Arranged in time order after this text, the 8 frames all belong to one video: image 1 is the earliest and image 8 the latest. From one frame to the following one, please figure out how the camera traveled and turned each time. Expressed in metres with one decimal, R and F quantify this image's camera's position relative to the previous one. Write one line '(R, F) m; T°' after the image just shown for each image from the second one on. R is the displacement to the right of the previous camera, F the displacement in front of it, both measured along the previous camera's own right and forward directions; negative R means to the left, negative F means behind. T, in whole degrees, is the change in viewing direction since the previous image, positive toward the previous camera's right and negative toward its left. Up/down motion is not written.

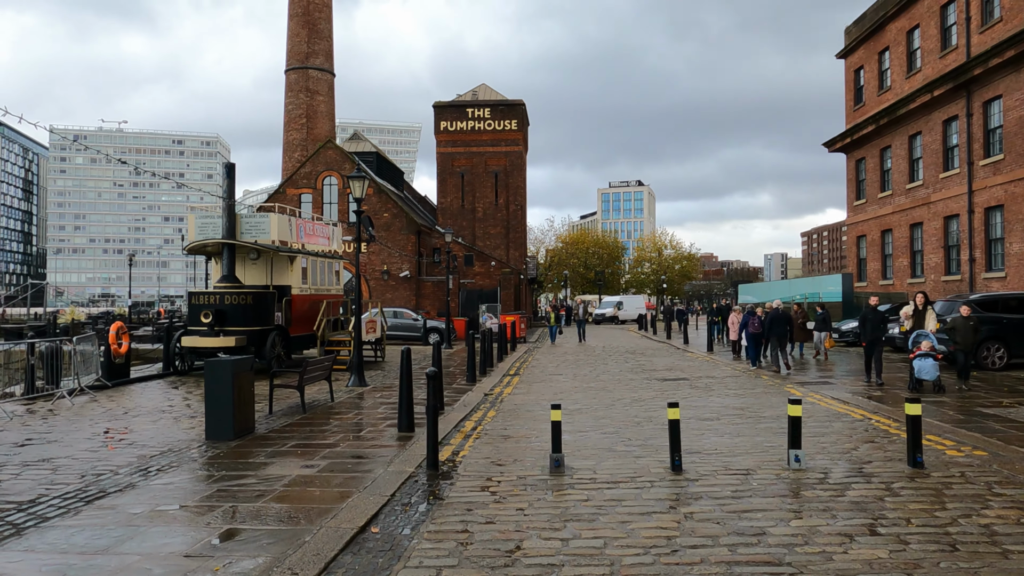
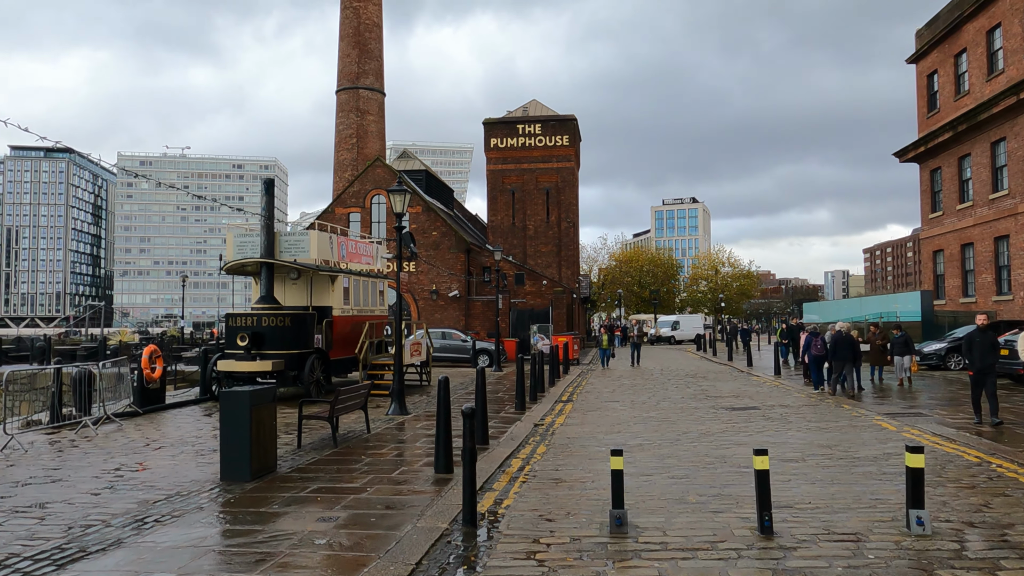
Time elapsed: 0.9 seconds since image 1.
(0.0, +1.1) m; -4°
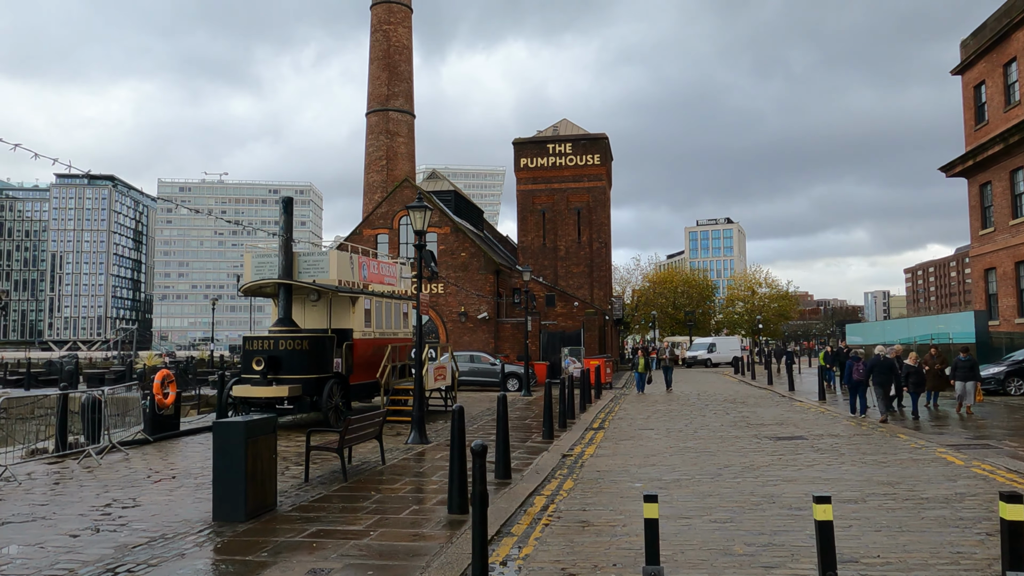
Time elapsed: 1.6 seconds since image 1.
(+0.1, +0.8) m; -2°
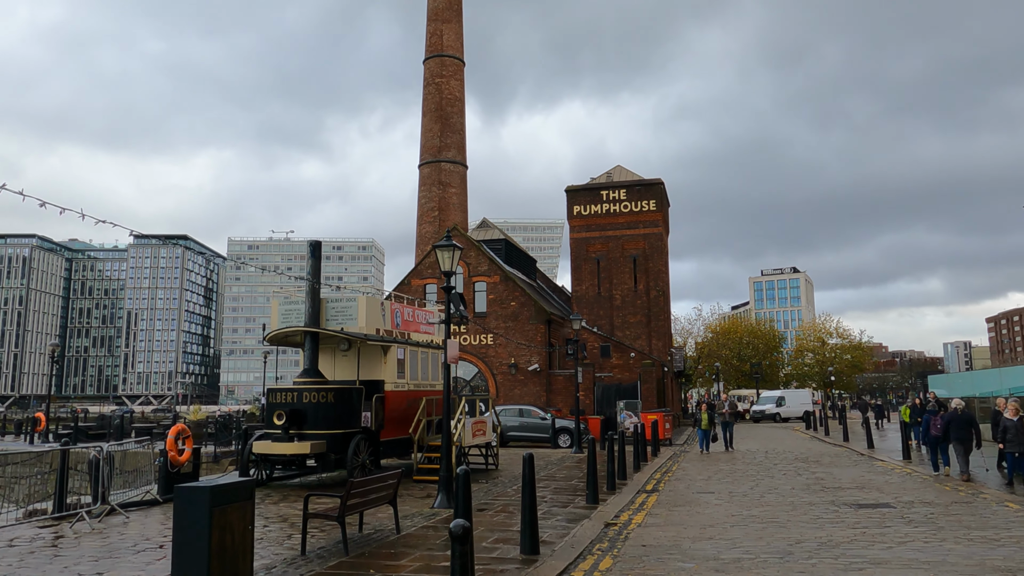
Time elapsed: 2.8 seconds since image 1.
(+0.4, +1.3) m; -5°
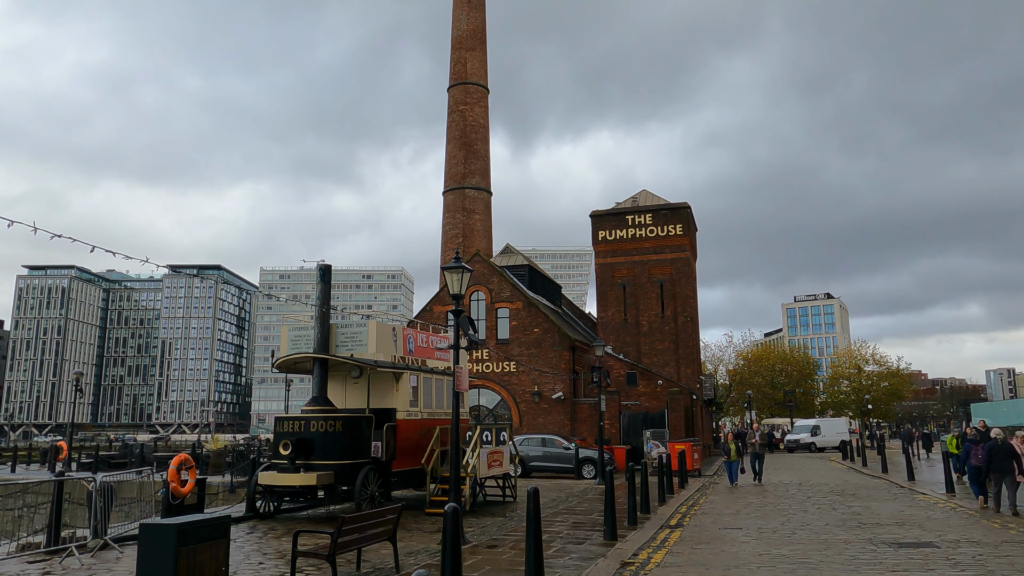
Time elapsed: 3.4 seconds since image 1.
(+0.3, +0.5) m; -2°
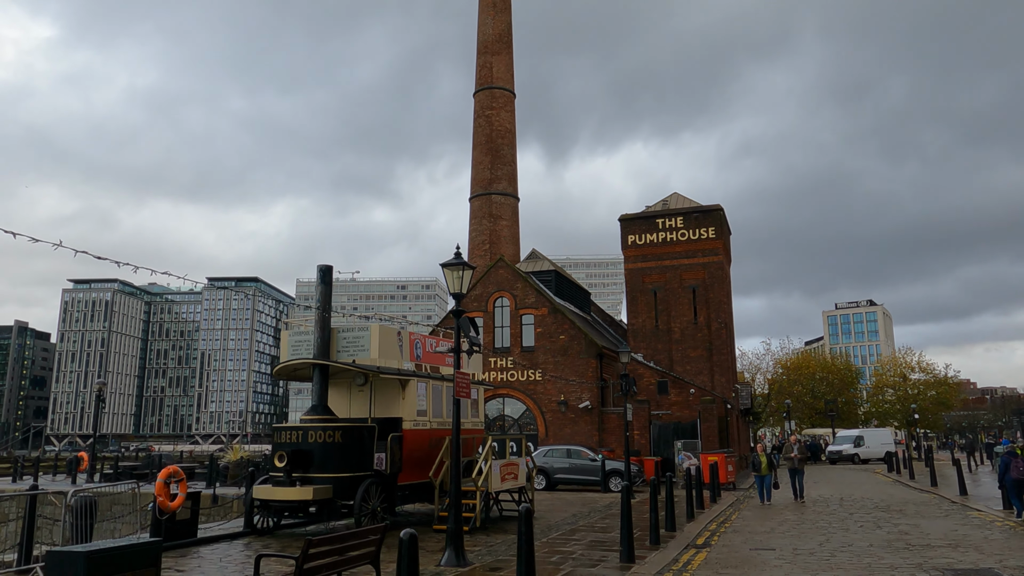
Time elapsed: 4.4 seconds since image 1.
(+0.4, +1.0) m; -3°
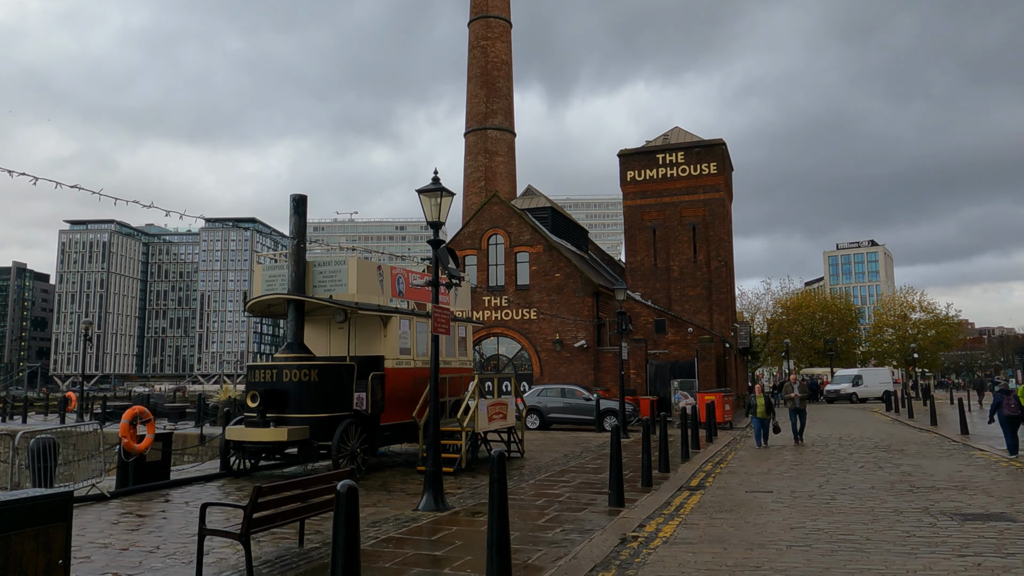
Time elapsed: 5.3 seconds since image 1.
(+0.2, +0.8) m; 0°
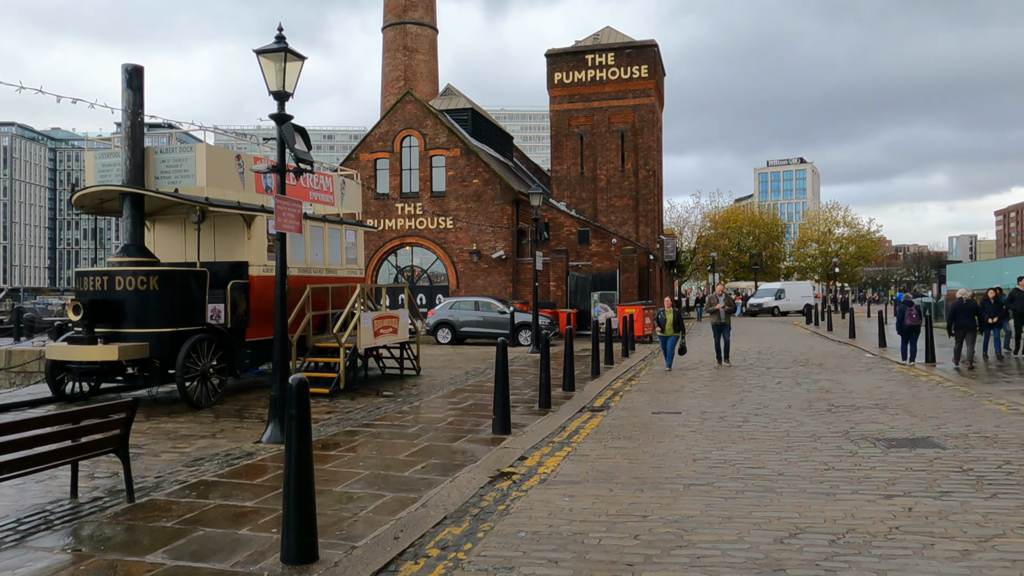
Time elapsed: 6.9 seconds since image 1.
(+0.8, +1.6) m; +5°
